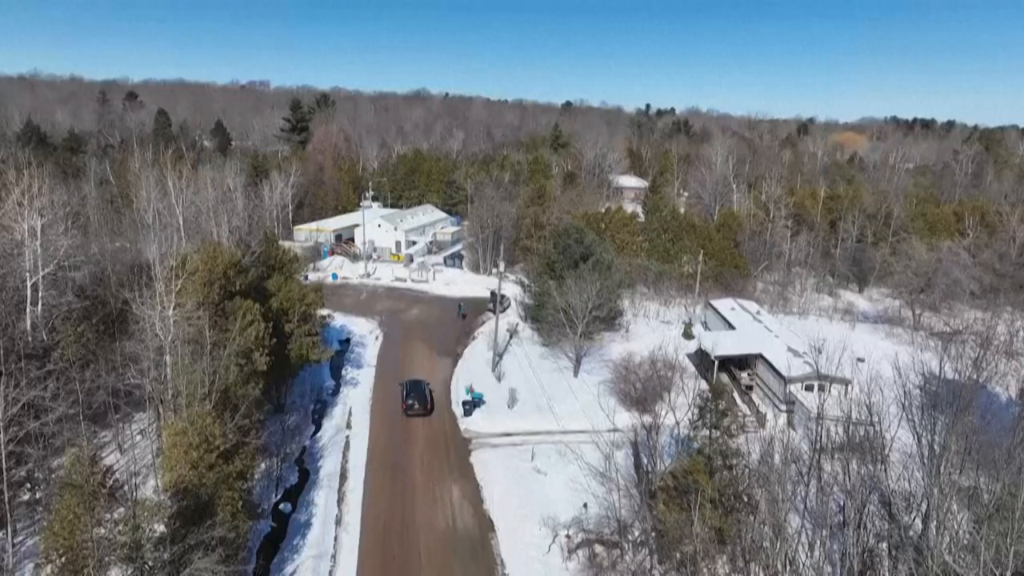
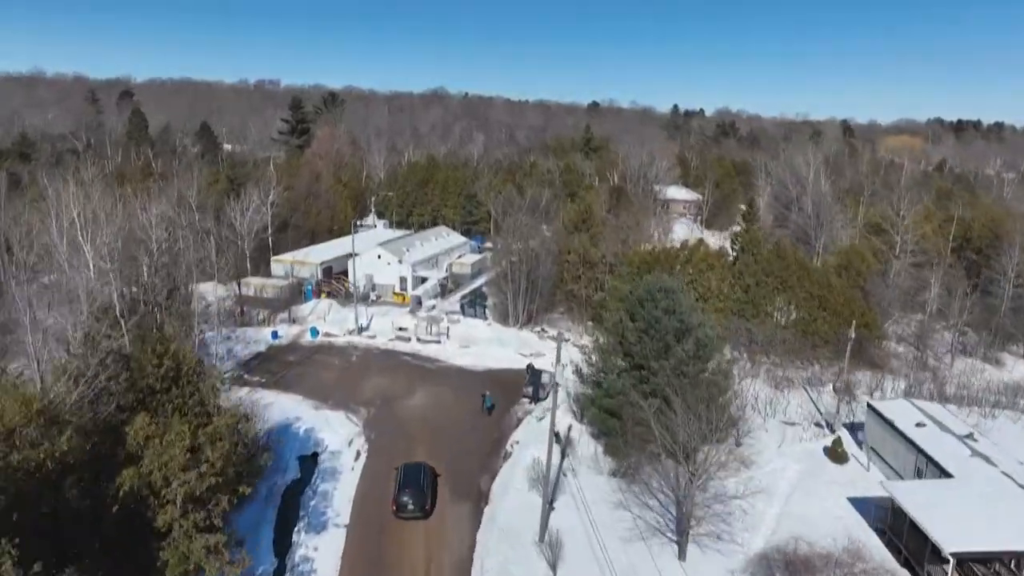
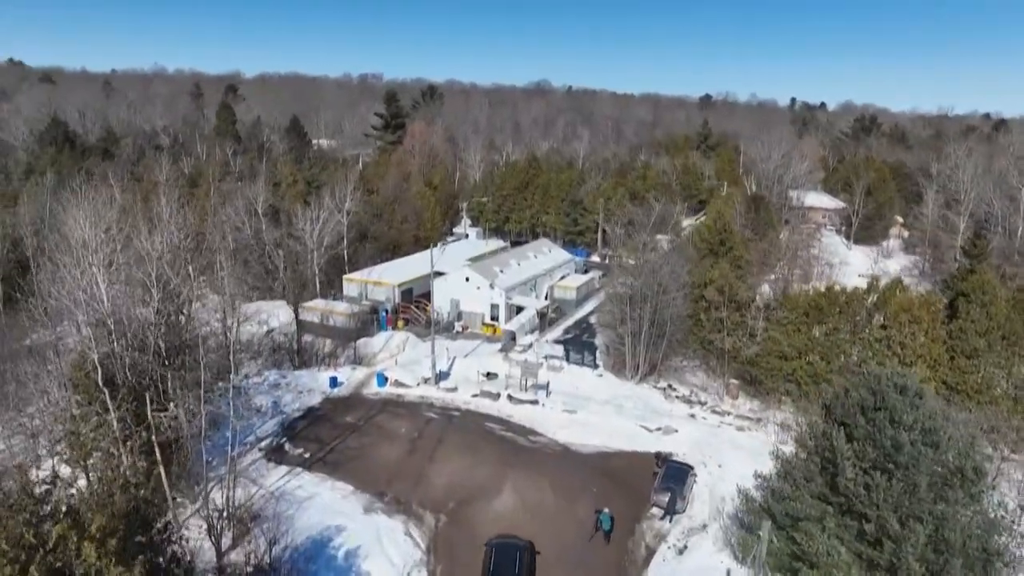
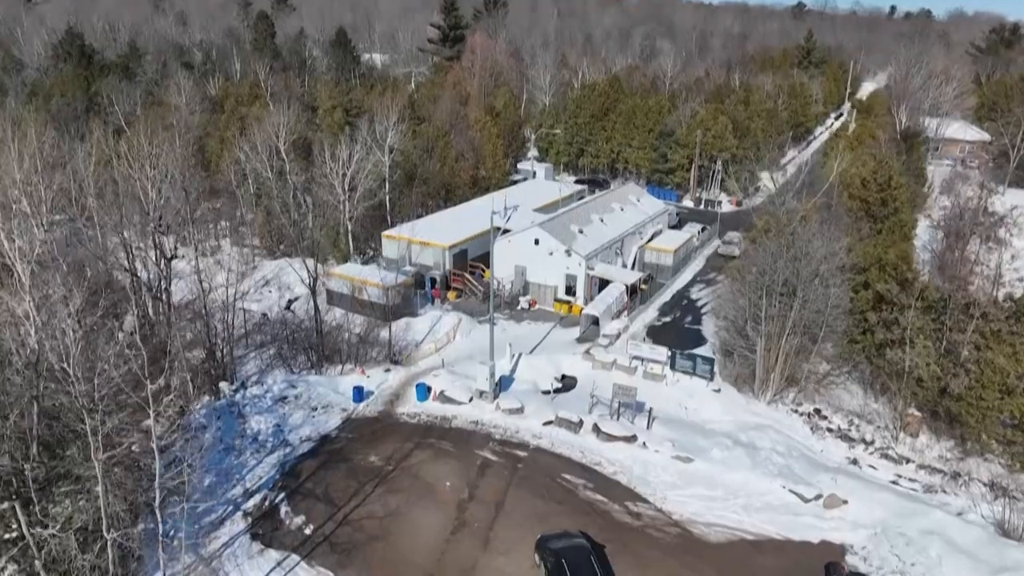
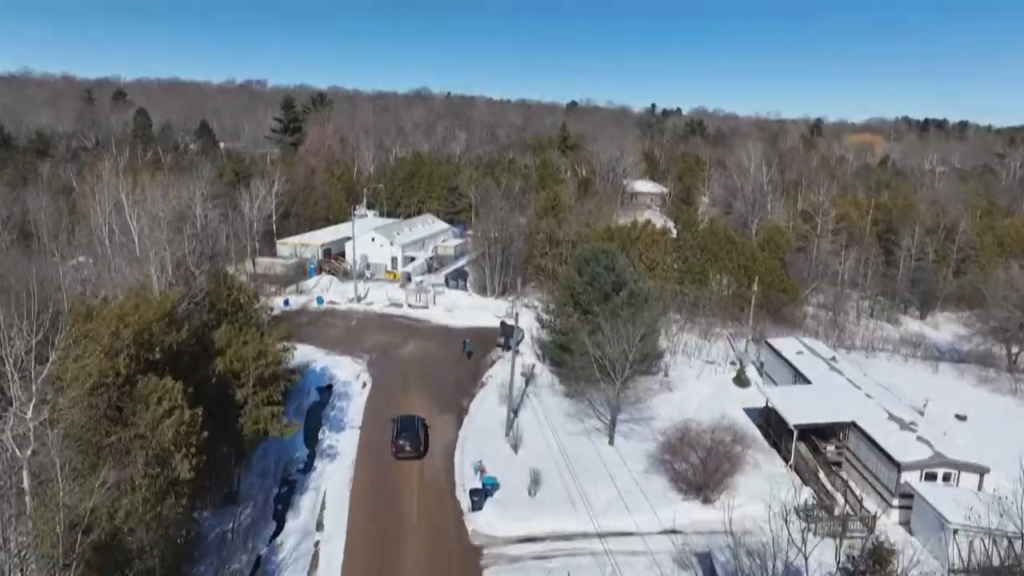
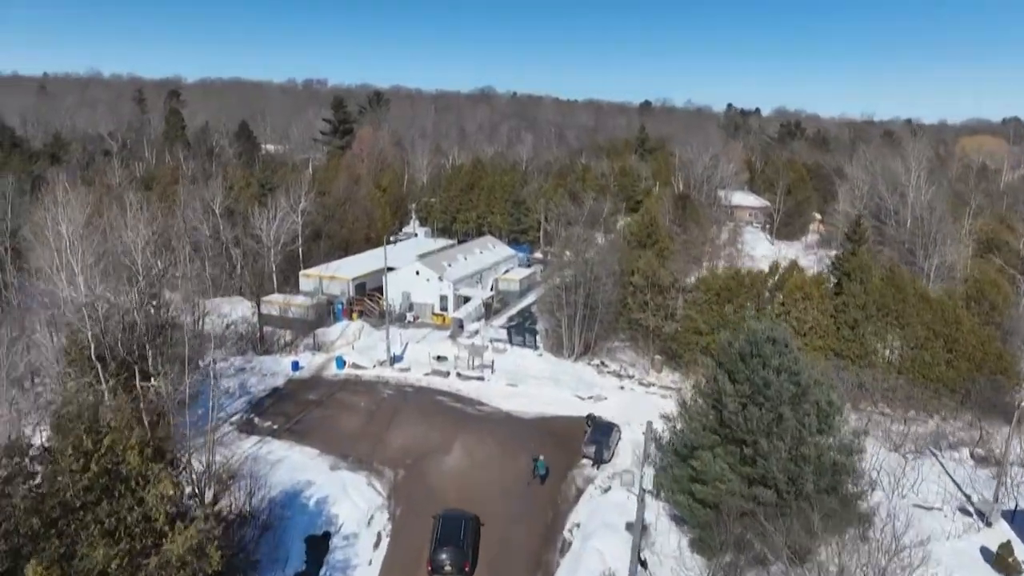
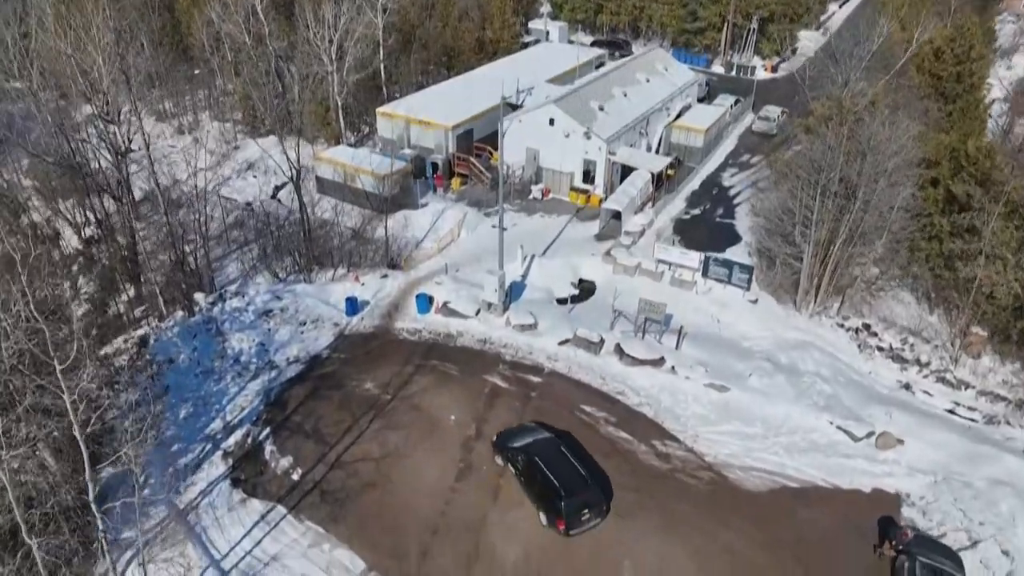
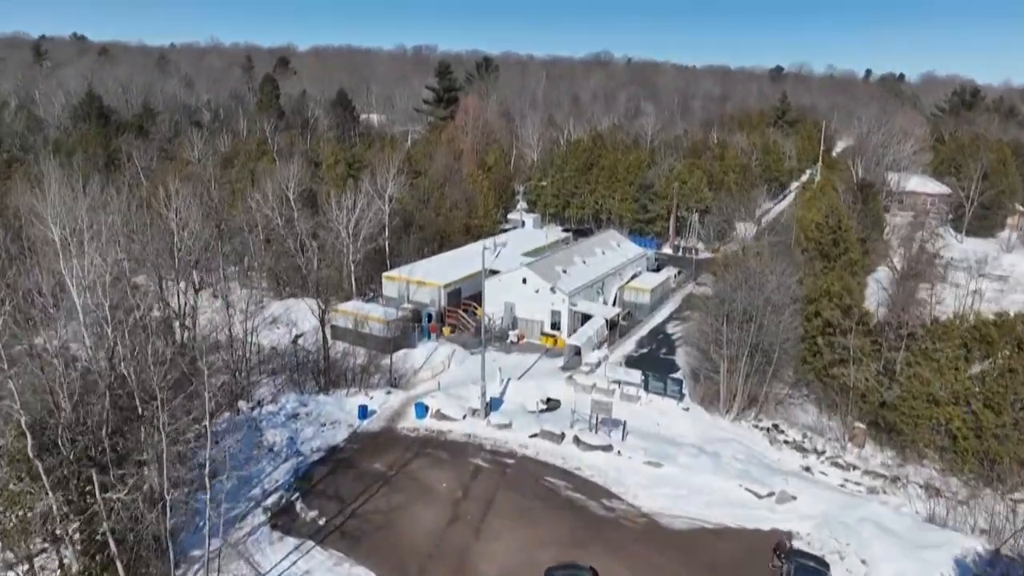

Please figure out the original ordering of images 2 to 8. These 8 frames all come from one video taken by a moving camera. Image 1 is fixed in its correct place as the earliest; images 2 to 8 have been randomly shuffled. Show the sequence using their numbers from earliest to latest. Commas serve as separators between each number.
5, 2, 6, 3, 8, 4, 7
